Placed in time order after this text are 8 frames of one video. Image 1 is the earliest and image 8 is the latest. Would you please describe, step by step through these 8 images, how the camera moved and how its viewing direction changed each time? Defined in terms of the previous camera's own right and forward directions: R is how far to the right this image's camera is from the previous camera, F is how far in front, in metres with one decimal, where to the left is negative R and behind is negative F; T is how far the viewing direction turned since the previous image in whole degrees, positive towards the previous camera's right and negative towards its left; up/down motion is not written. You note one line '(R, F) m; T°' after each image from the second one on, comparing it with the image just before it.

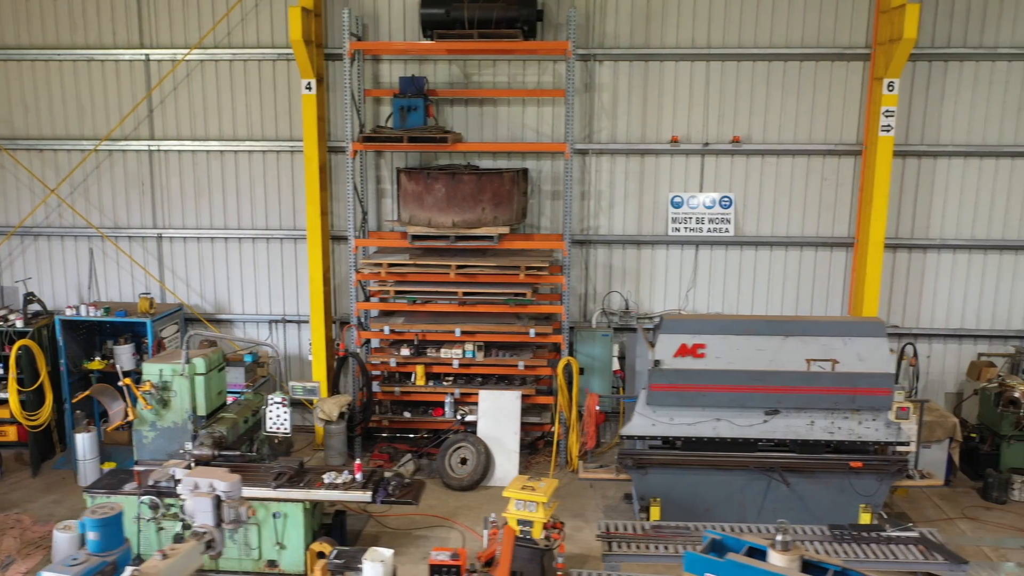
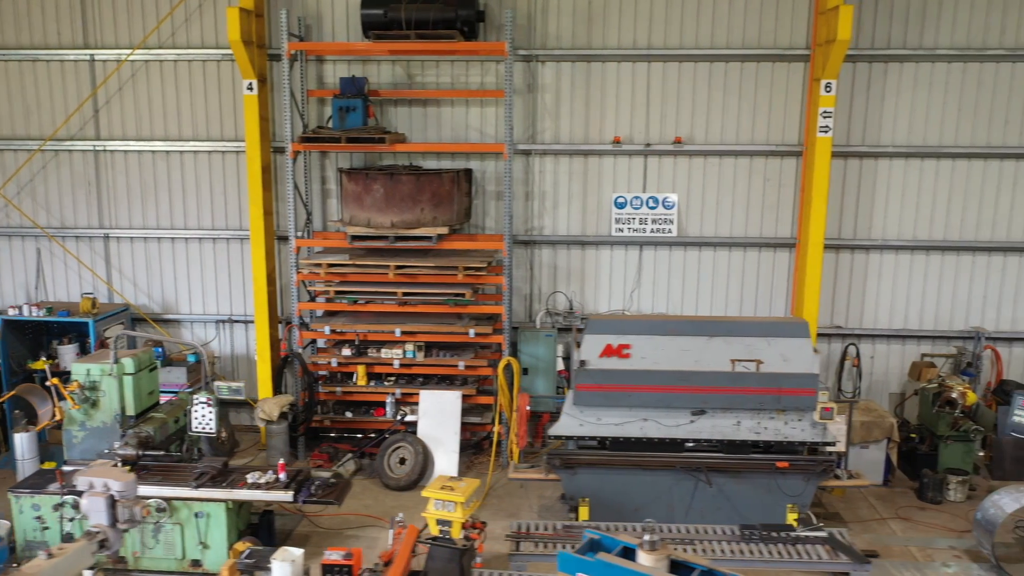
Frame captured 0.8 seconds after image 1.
(+0.4, 0.0) m; 0°
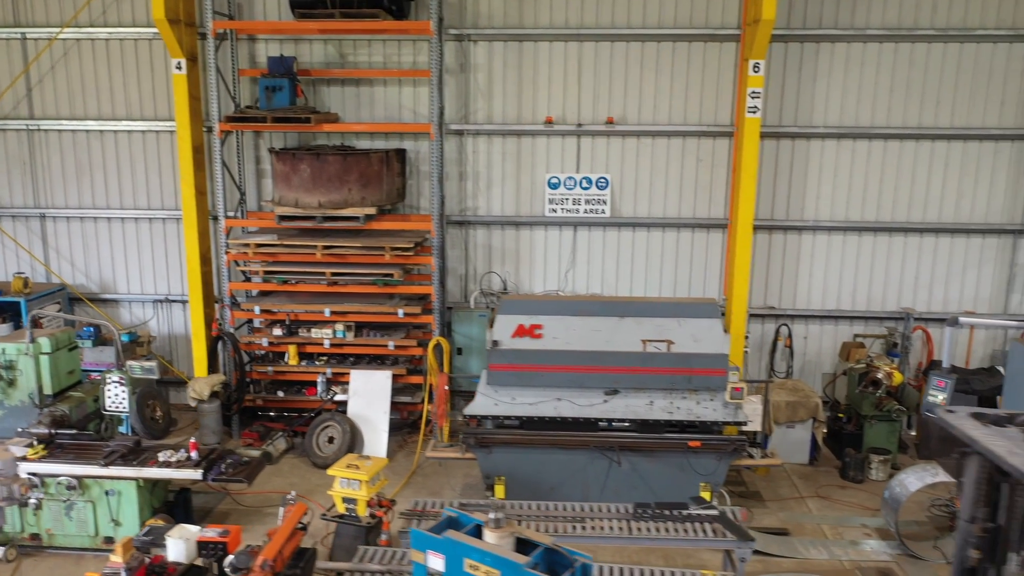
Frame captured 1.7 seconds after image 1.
(+0.5, 0.0) m; 0°
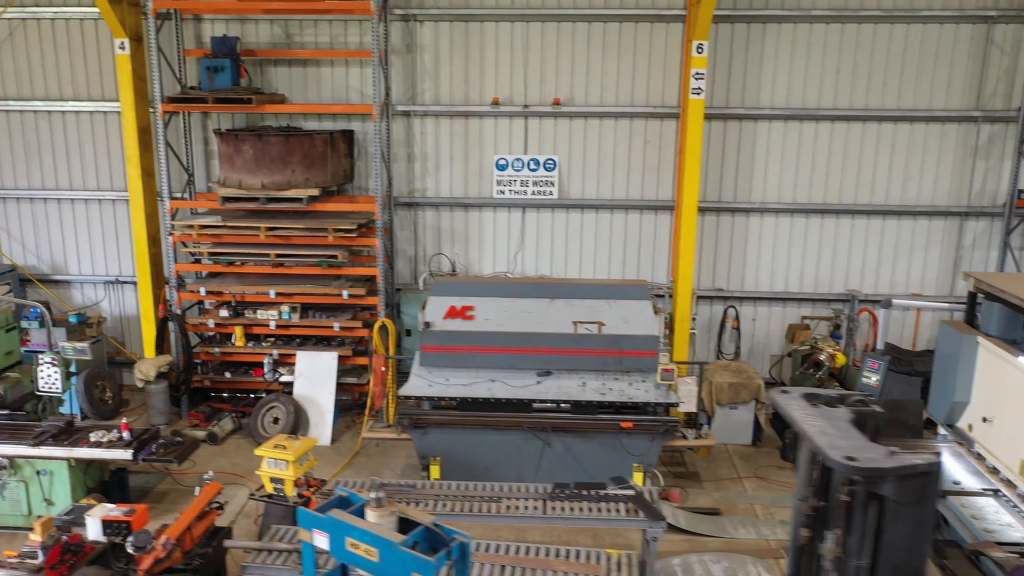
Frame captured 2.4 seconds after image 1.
(+0.4, 0.0) m; 0°
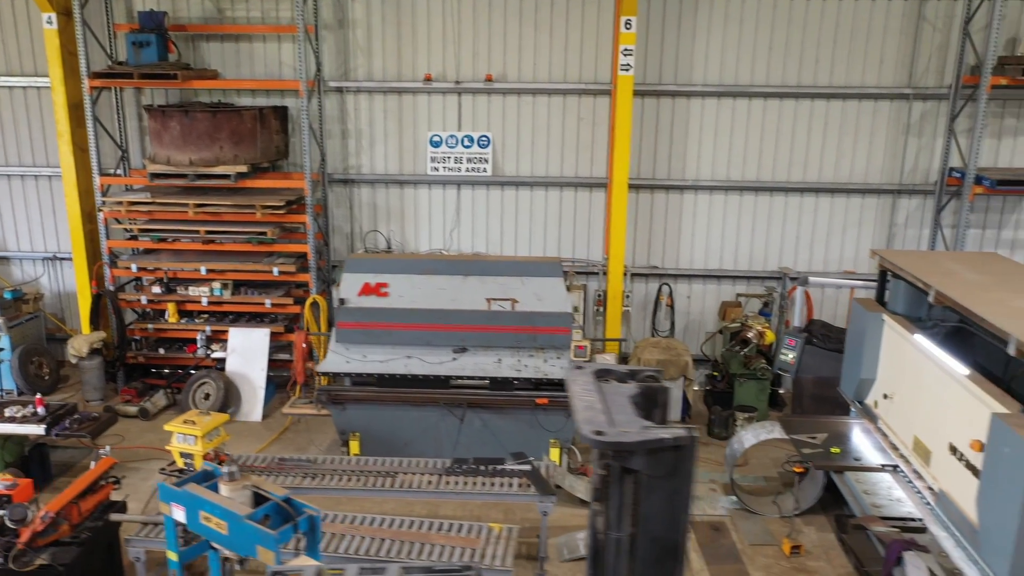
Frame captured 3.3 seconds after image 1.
(+0.5, 0.0) m; 0°
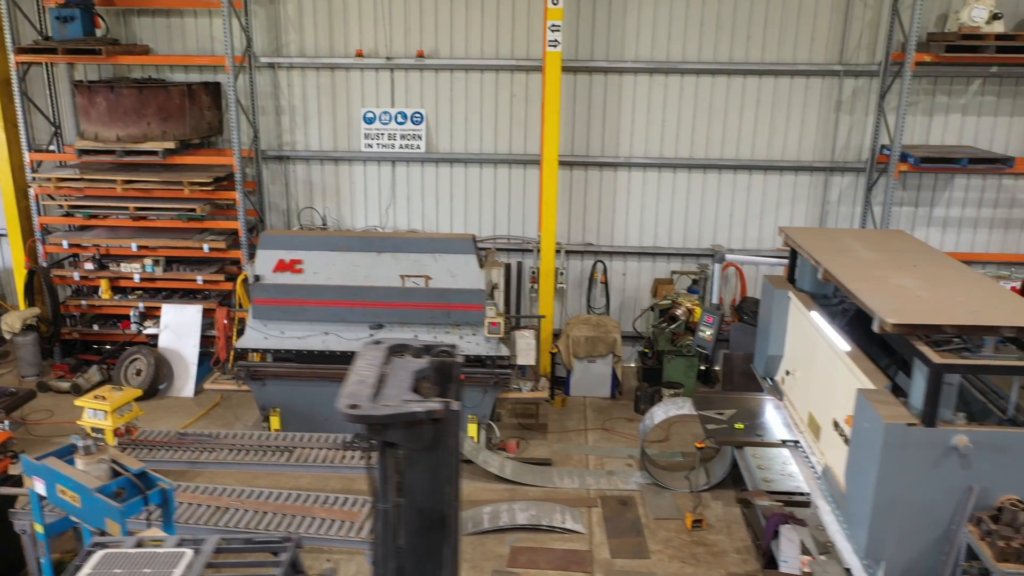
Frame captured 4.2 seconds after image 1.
(+0.5, 0.0) m; 0°
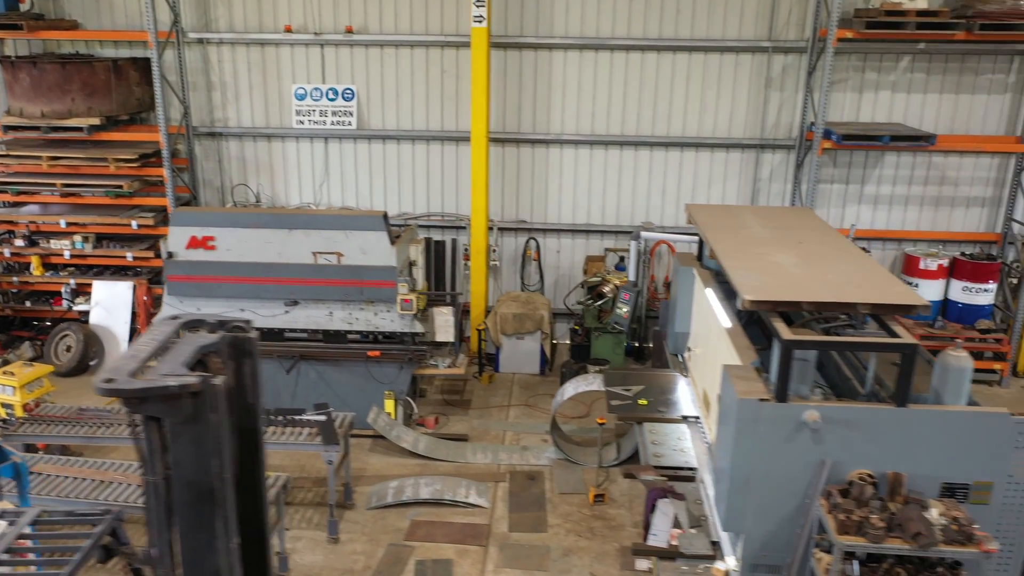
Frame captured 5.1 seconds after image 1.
(+0.5, 0.0) m; 0°
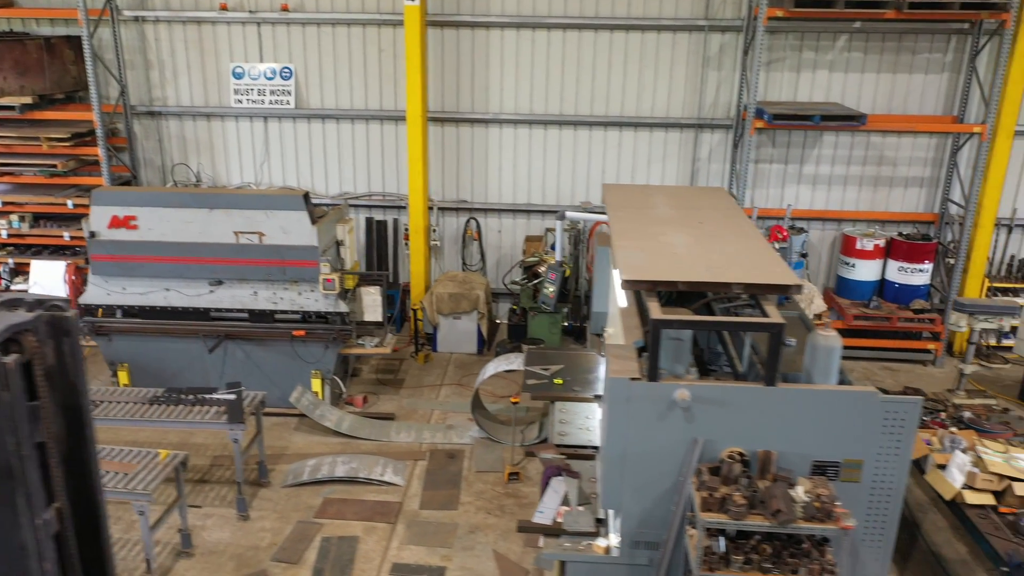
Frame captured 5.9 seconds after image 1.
(+0.4, 0.0) m; 0°
